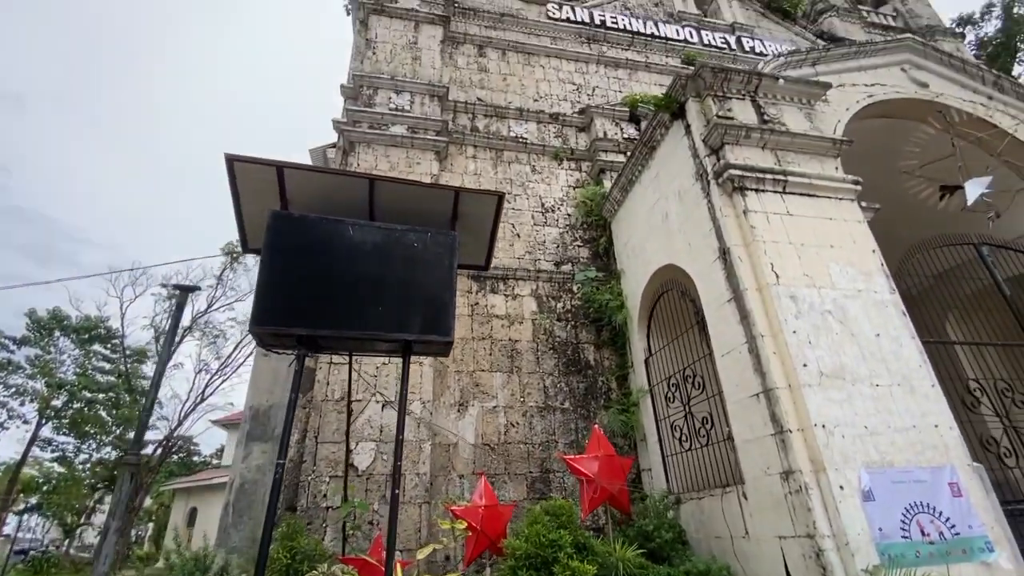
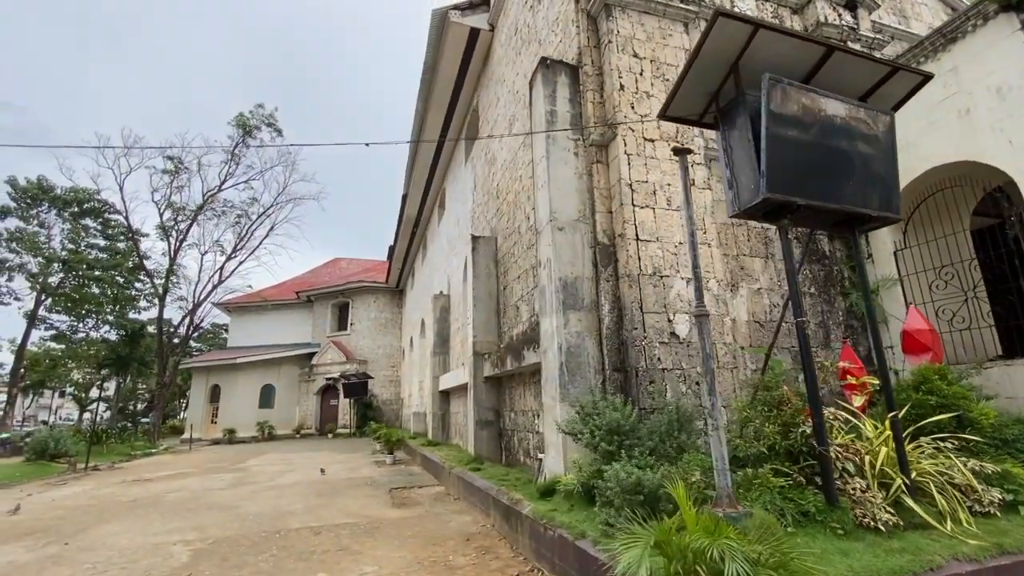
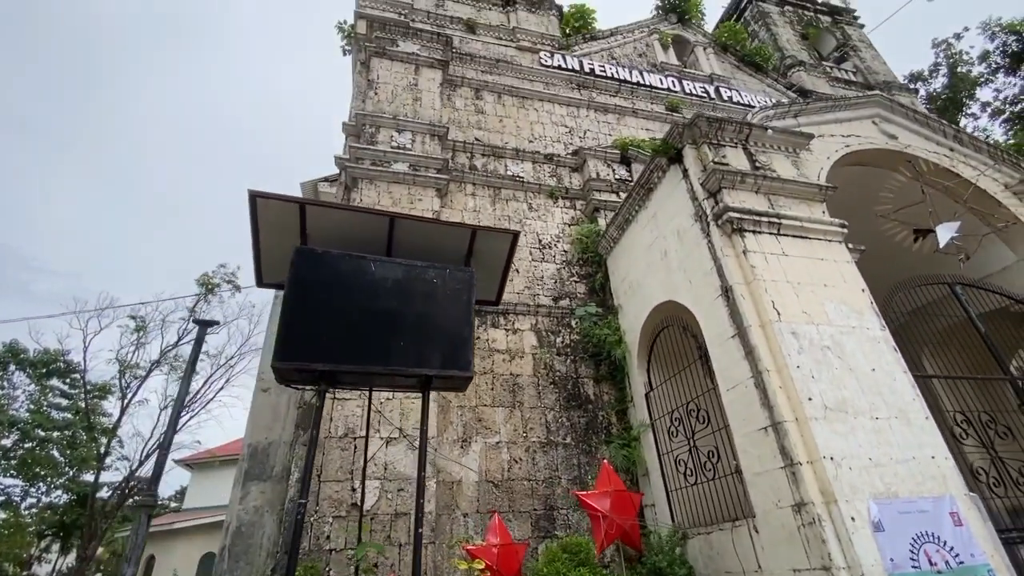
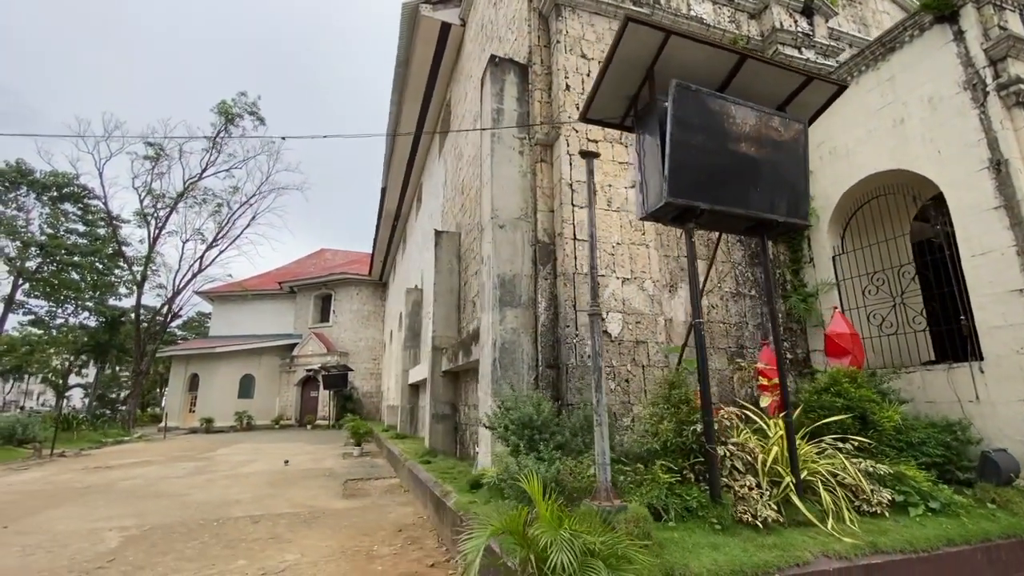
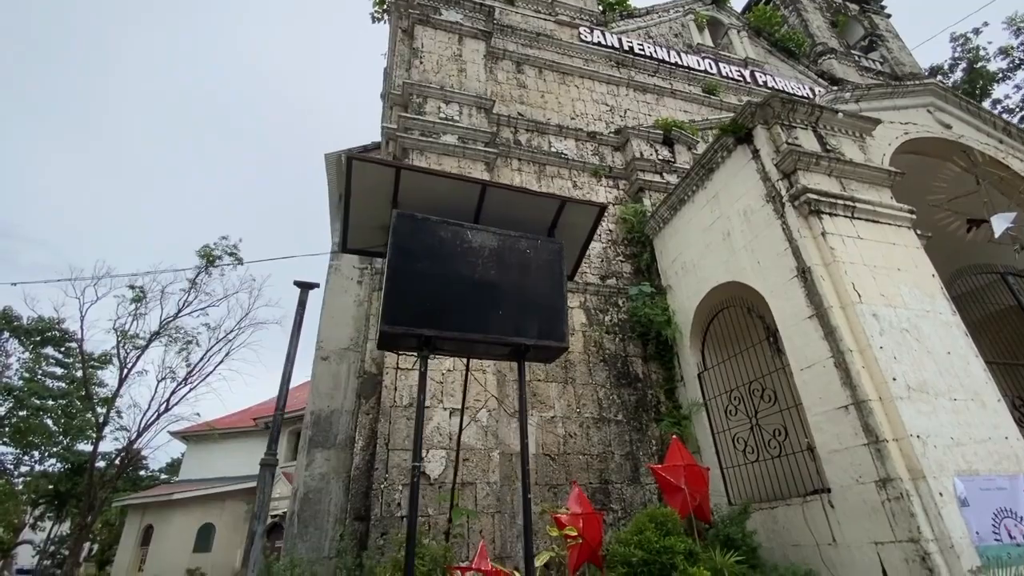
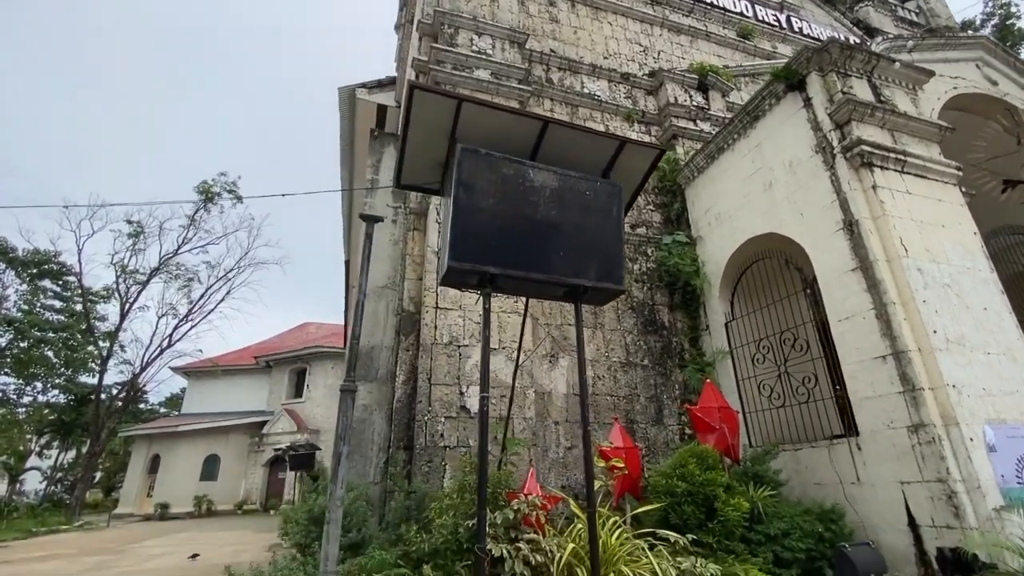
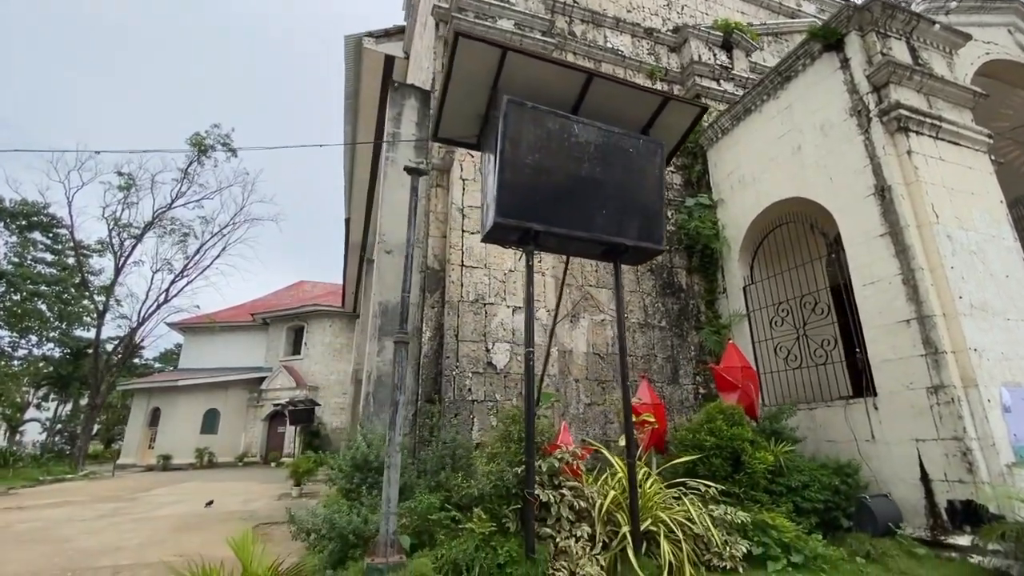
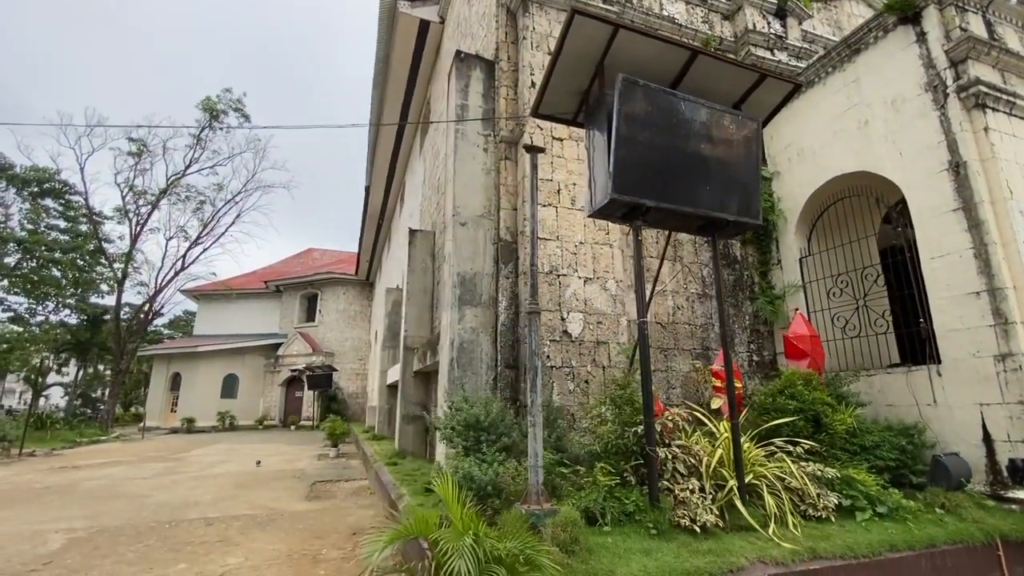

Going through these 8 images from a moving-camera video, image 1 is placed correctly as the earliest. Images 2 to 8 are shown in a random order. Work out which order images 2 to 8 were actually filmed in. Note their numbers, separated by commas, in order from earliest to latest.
3, 5, 6, 7, 8, 4, 2
